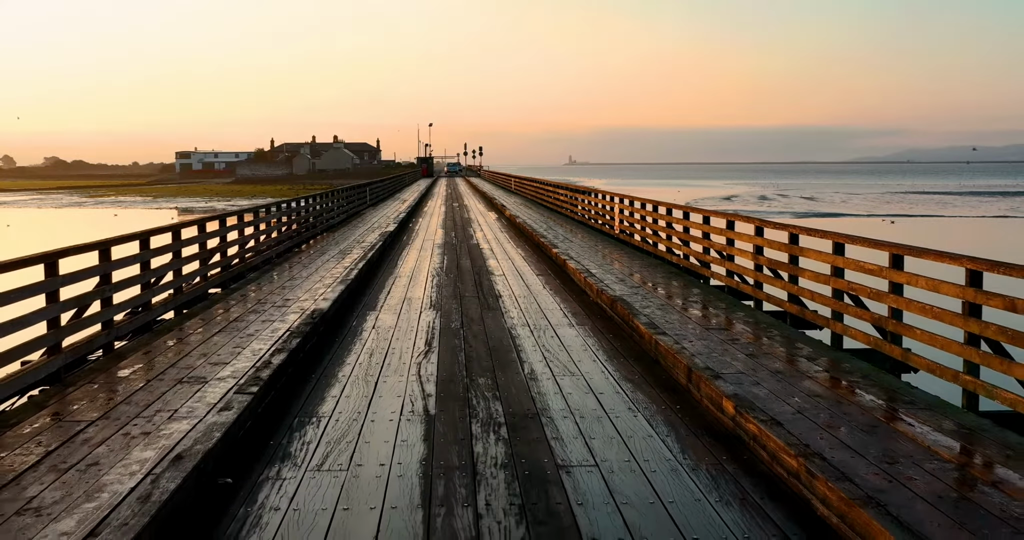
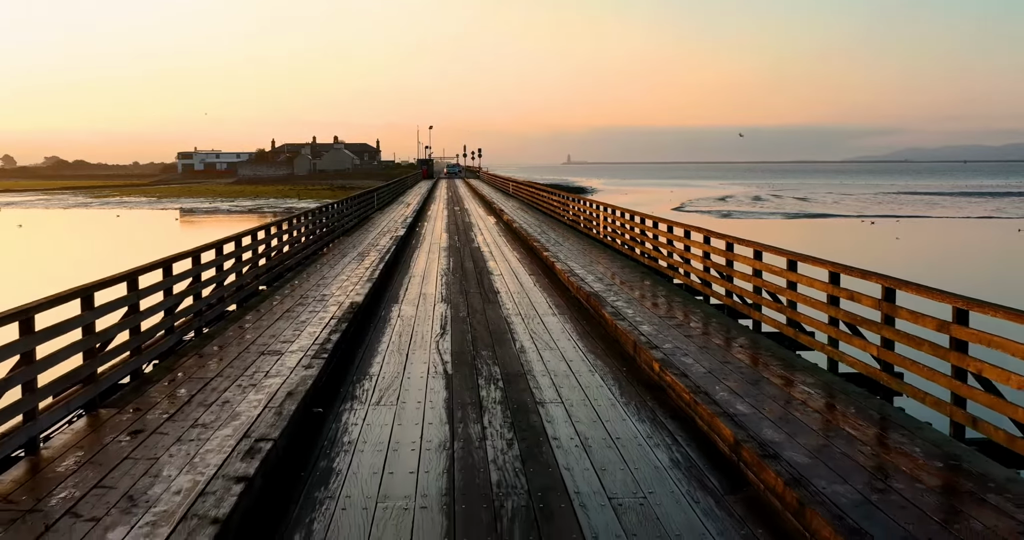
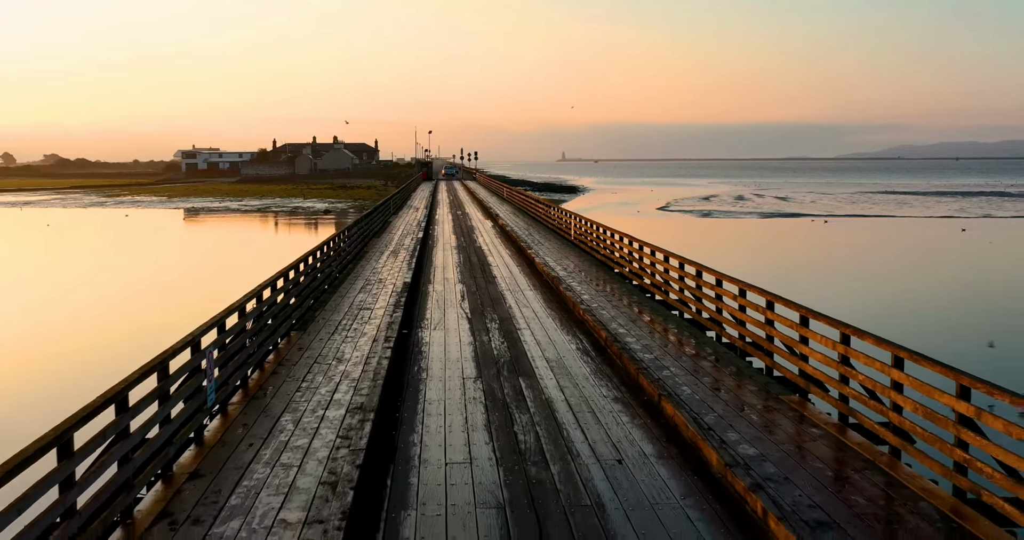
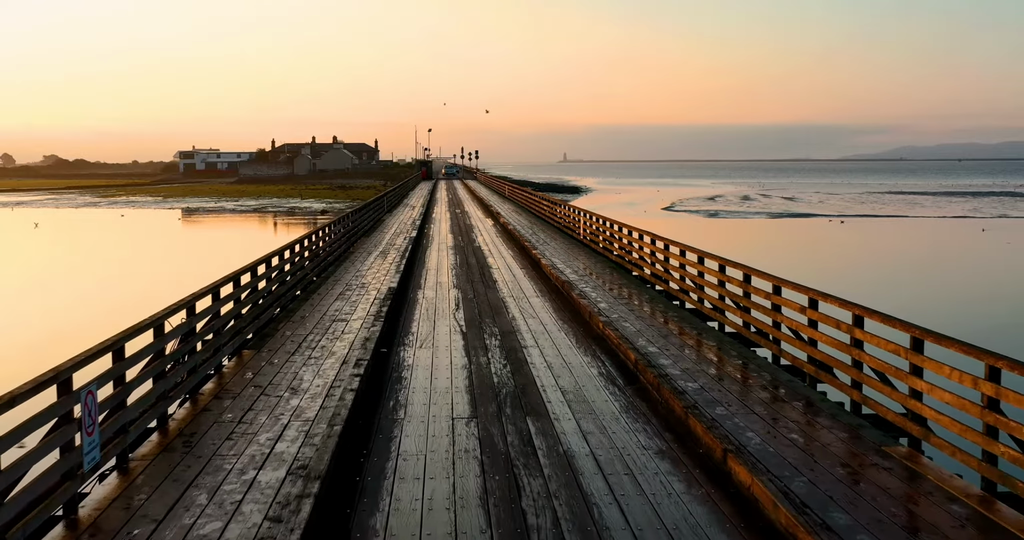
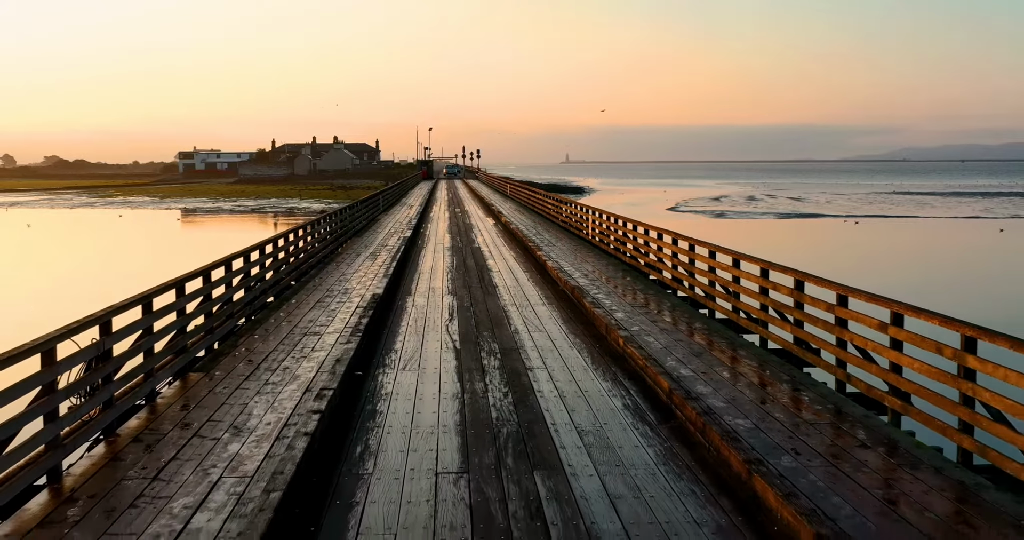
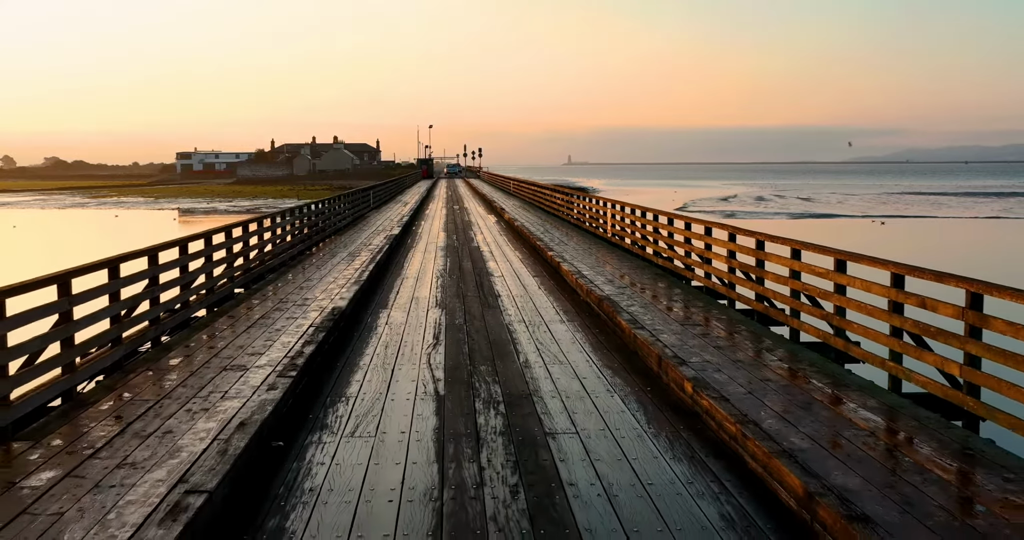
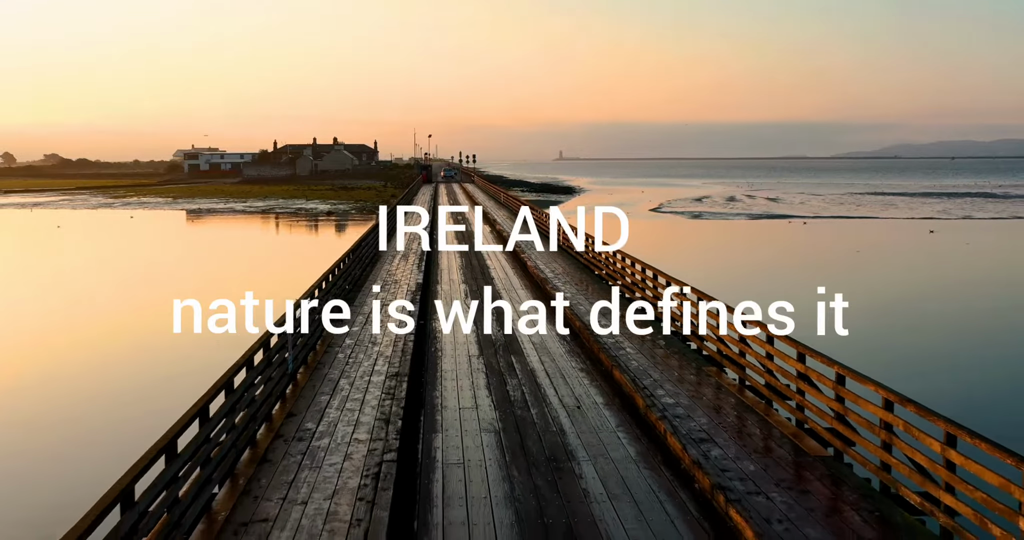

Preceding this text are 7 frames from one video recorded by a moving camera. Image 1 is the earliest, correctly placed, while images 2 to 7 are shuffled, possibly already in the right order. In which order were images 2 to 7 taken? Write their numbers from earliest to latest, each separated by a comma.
6, 2, 5, 4, 3, 7
